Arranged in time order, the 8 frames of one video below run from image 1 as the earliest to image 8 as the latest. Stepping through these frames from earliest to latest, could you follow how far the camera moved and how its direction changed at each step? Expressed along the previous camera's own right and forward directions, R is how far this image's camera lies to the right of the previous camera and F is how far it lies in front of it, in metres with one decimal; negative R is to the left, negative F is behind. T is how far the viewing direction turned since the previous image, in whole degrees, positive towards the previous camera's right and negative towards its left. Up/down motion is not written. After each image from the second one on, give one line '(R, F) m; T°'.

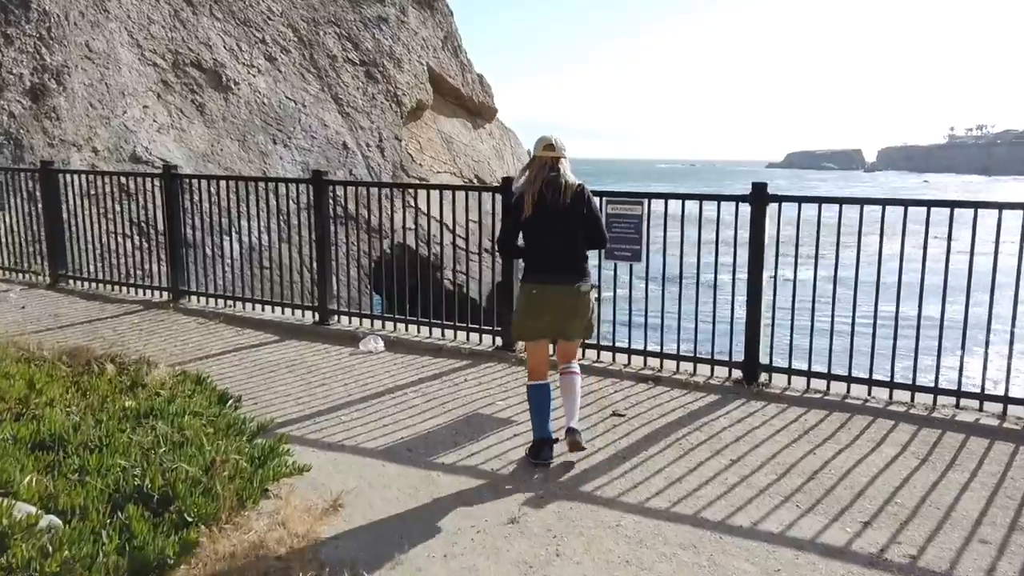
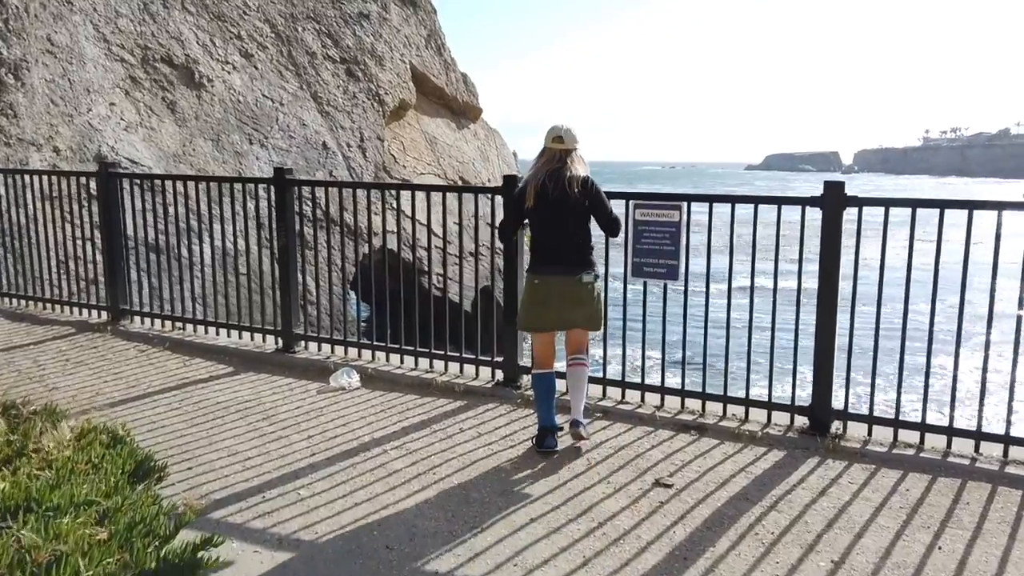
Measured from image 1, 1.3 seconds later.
(-0.2, +1.3) m; +1°
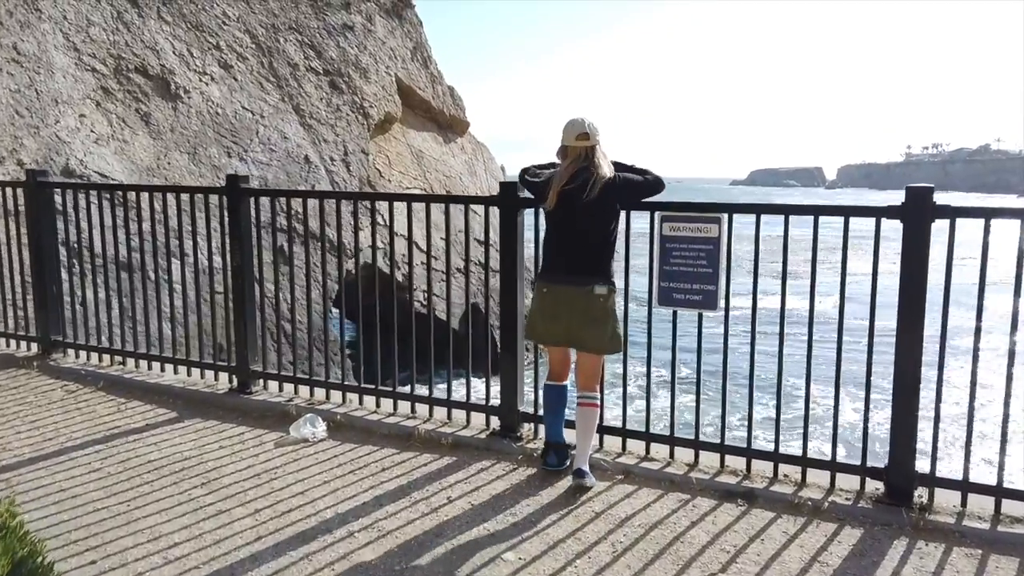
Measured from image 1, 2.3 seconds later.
(-0.1, +1.0) m; +1°
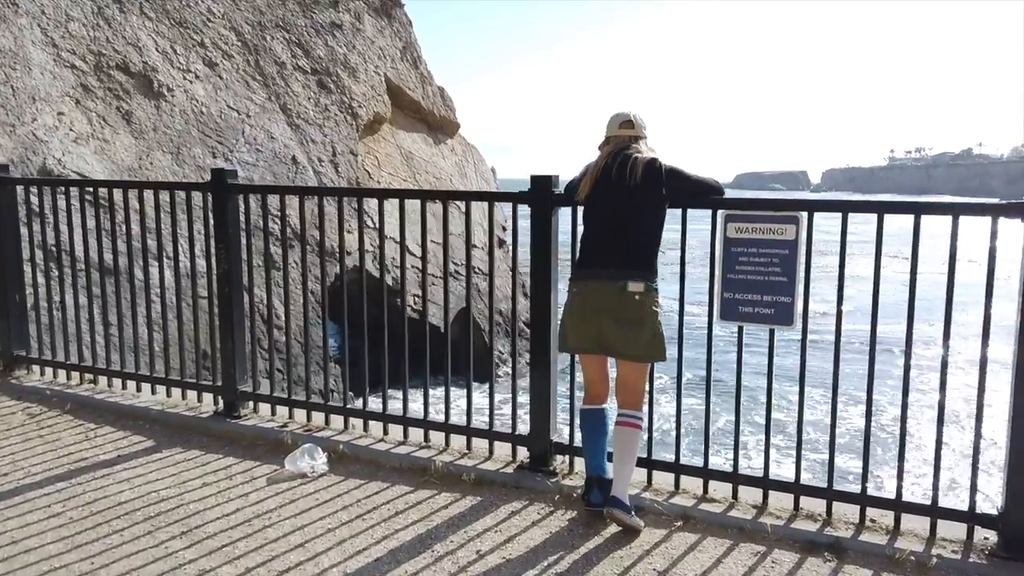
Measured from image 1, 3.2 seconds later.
(-0.3, +0.7) m; +1°
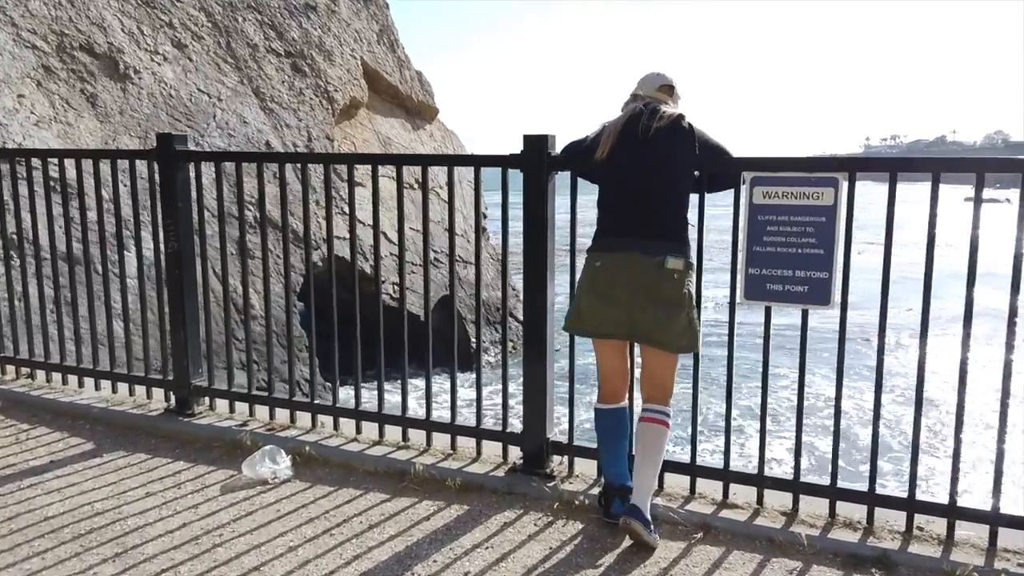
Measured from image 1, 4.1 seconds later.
(0.0, +0.6) m; +2°
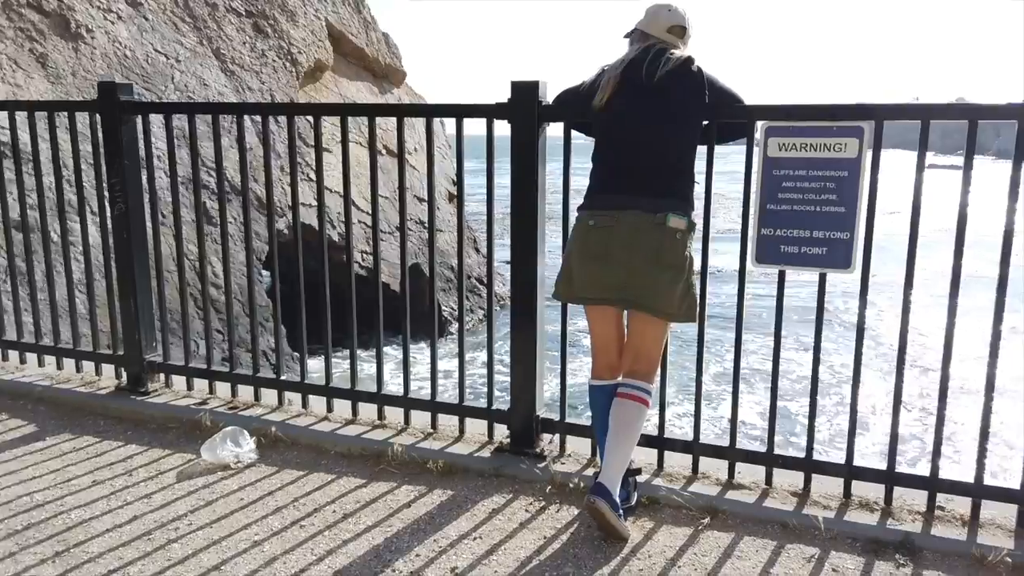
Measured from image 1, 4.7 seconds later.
(-0.1, +0.3) m; +2°
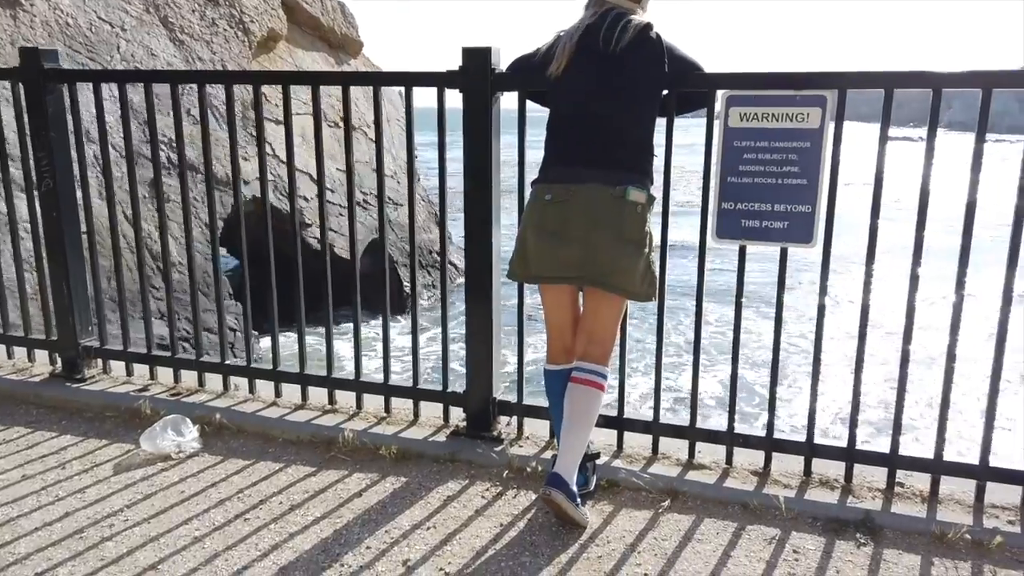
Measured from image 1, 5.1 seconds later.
(0.0, +0.1) m; +3°
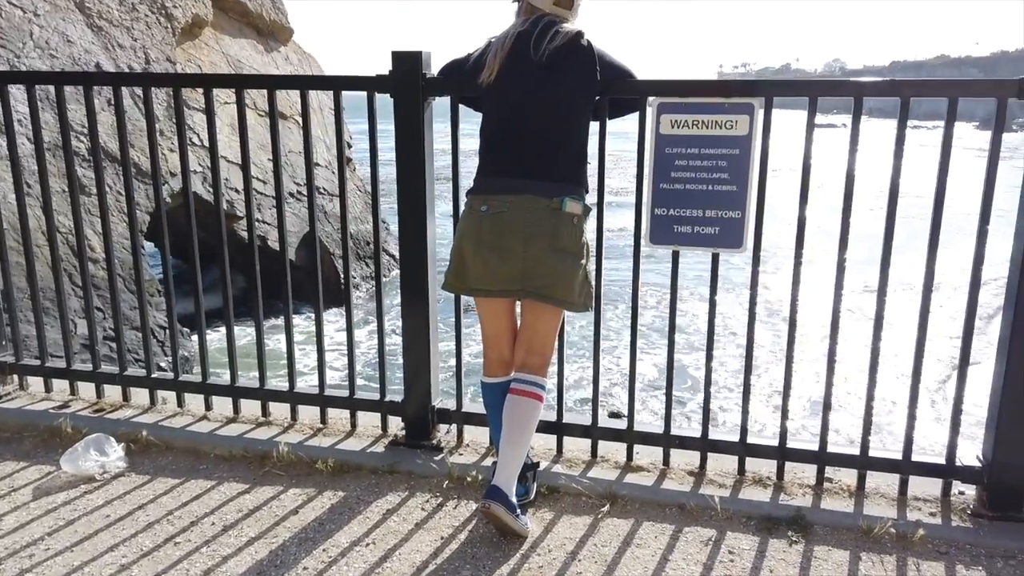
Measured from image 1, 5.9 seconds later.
(0.0, 0.0) m; +5°
